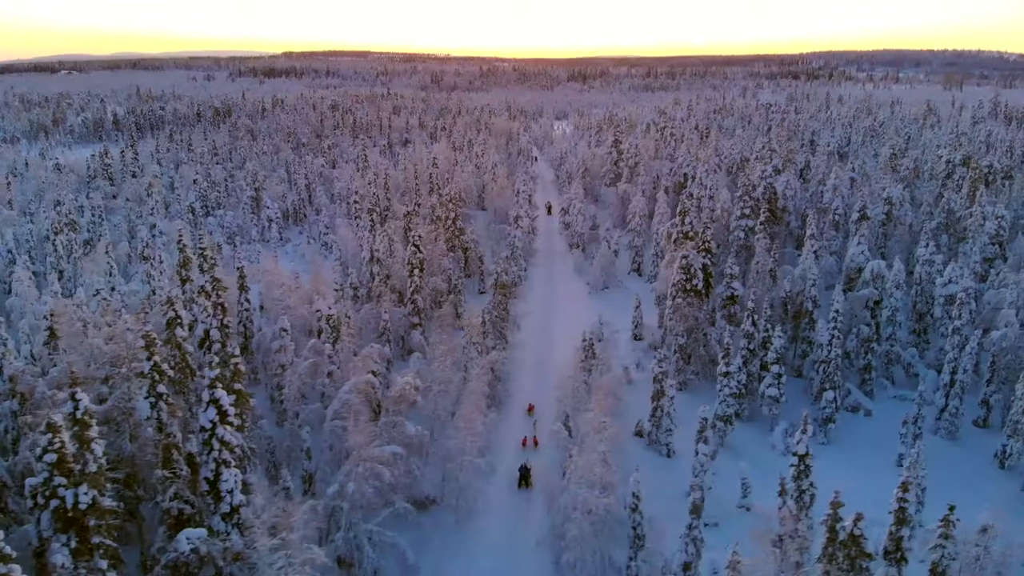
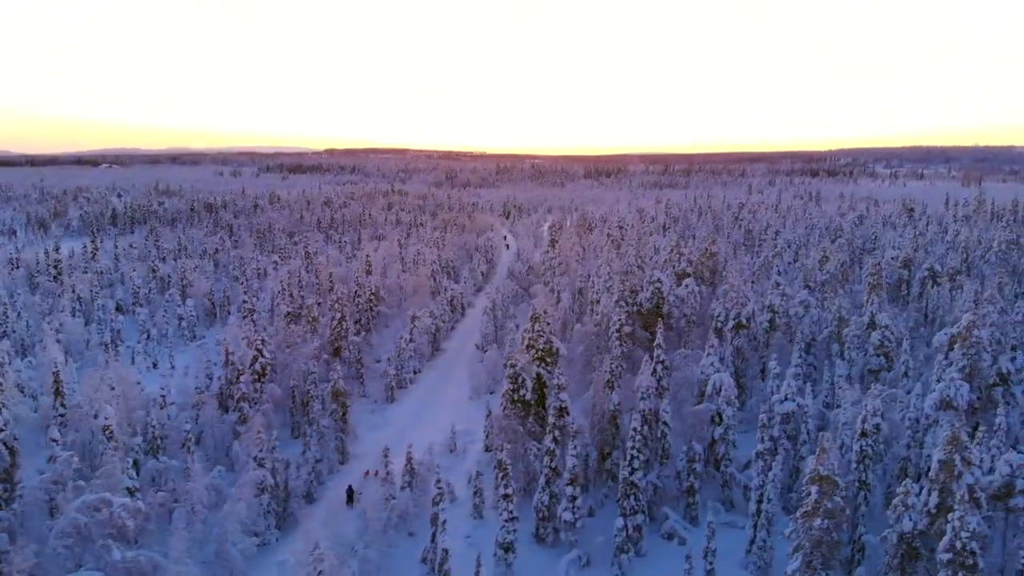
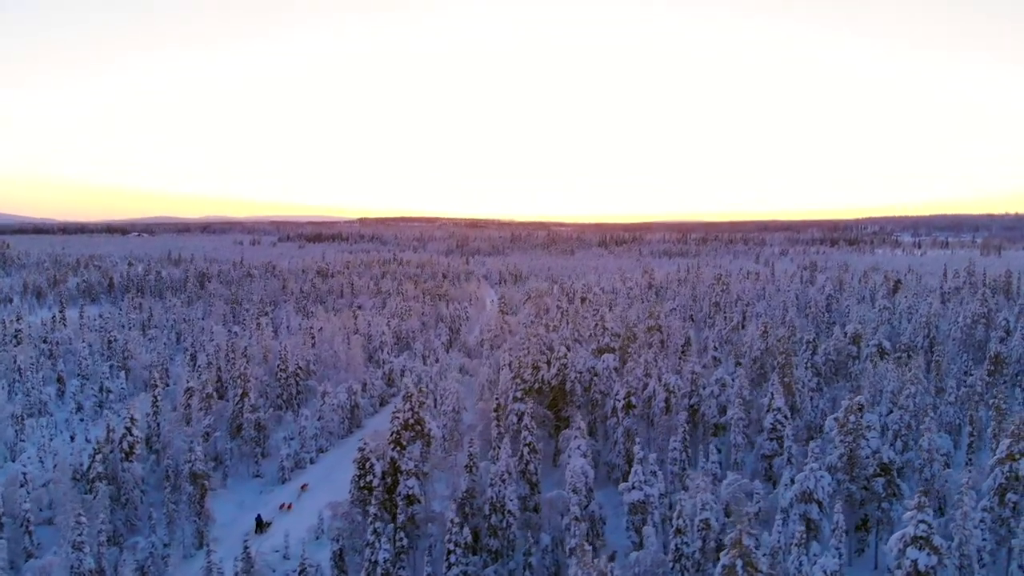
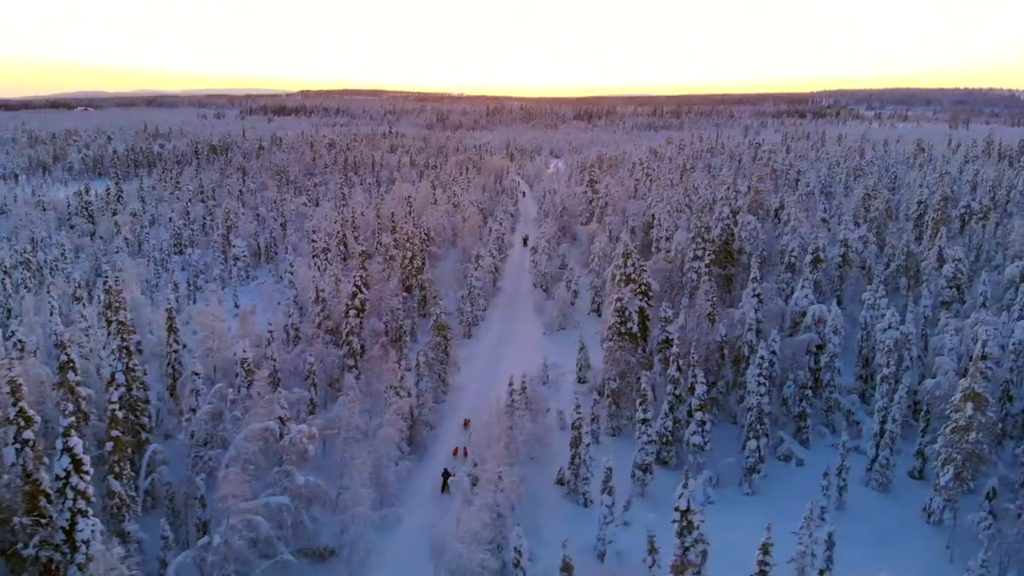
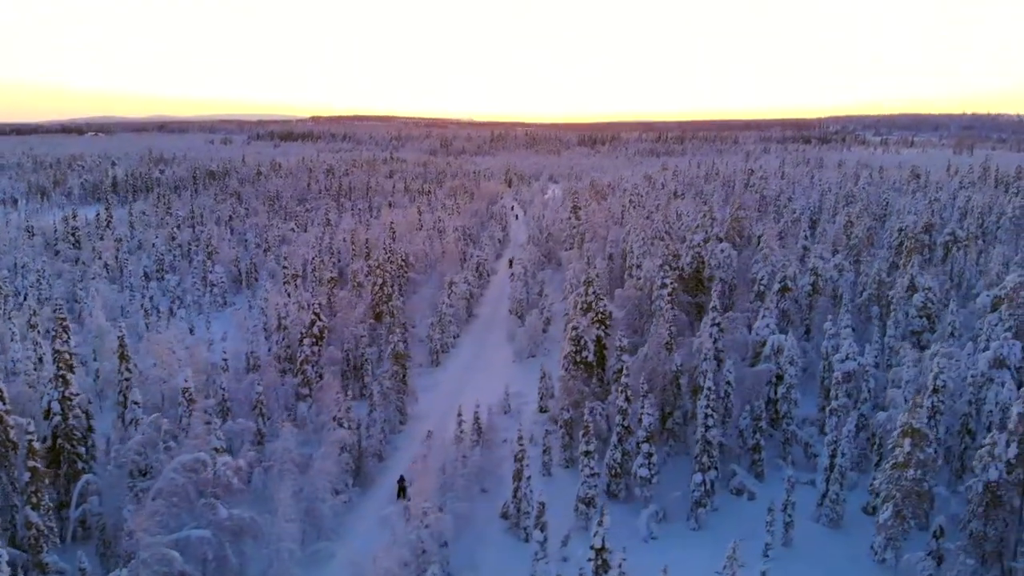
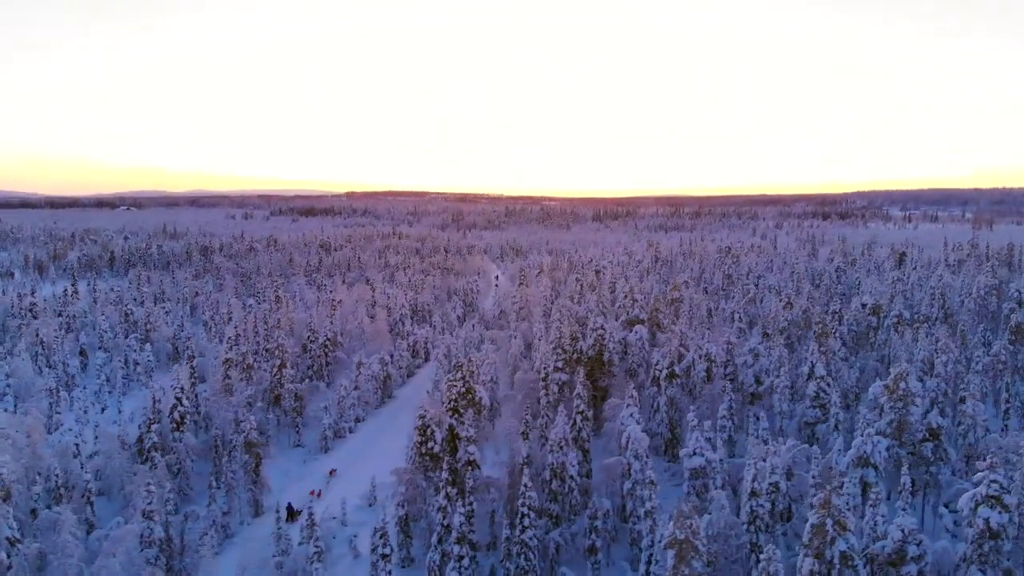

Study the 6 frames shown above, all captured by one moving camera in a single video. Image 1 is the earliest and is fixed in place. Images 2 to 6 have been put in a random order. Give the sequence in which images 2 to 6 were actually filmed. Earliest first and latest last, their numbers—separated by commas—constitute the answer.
4, 5, 2, 6, 3
